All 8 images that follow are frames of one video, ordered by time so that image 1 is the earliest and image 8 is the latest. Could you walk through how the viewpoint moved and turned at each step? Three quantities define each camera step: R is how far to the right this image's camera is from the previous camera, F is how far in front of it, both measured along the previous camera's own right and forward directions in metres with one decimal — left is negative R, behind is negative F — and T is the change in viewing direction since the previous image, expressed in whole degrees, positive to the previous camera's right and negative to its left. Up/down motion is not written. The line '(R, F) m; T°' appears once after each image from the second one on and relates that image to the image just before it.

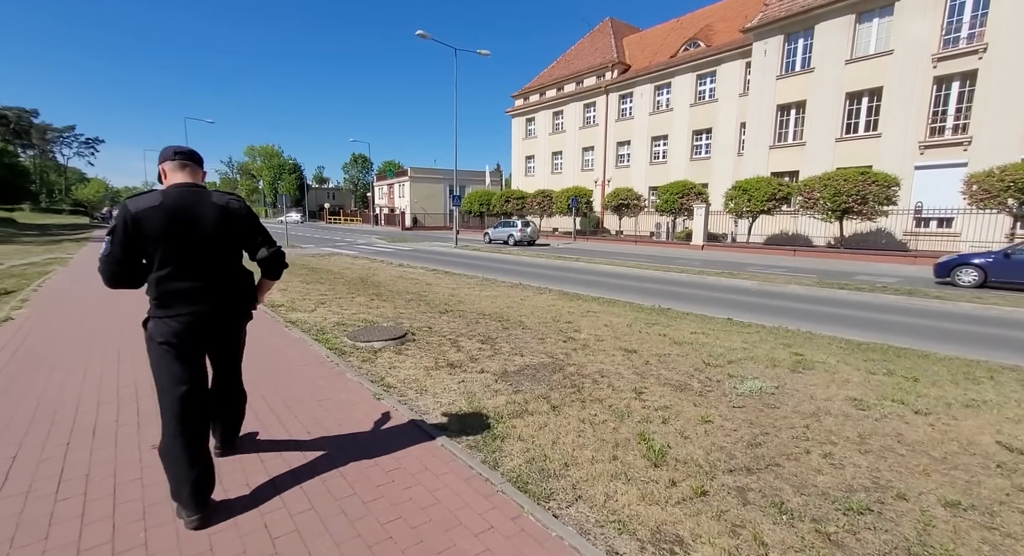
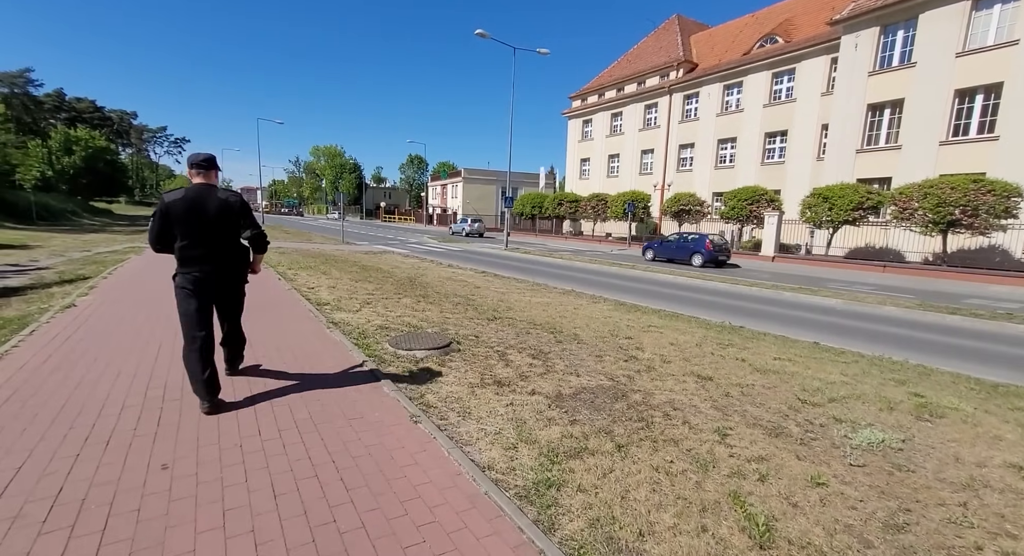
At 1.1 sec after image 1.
(-0.1, +0.6) m; -6°
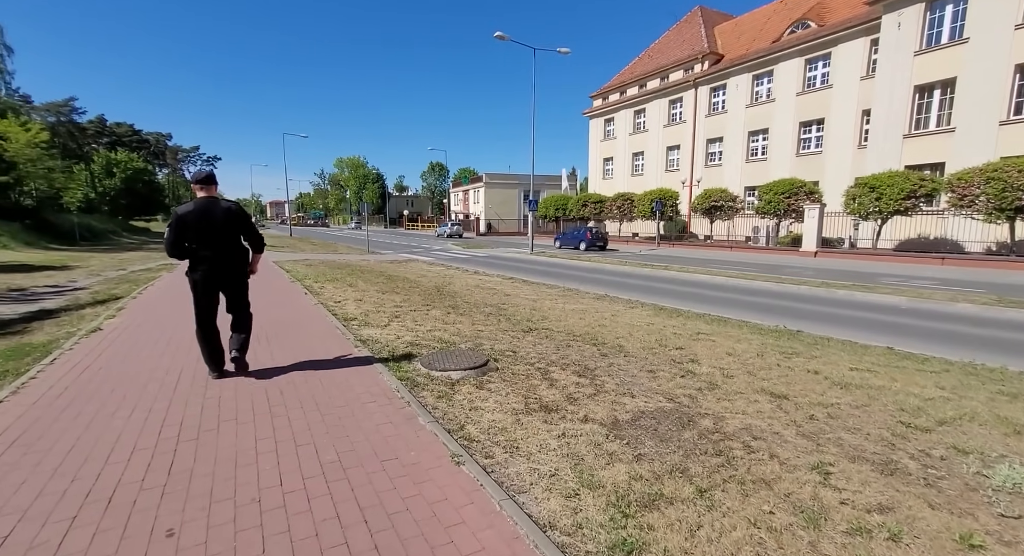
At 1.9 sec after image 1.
(-0.2, +0.5) m; -3°
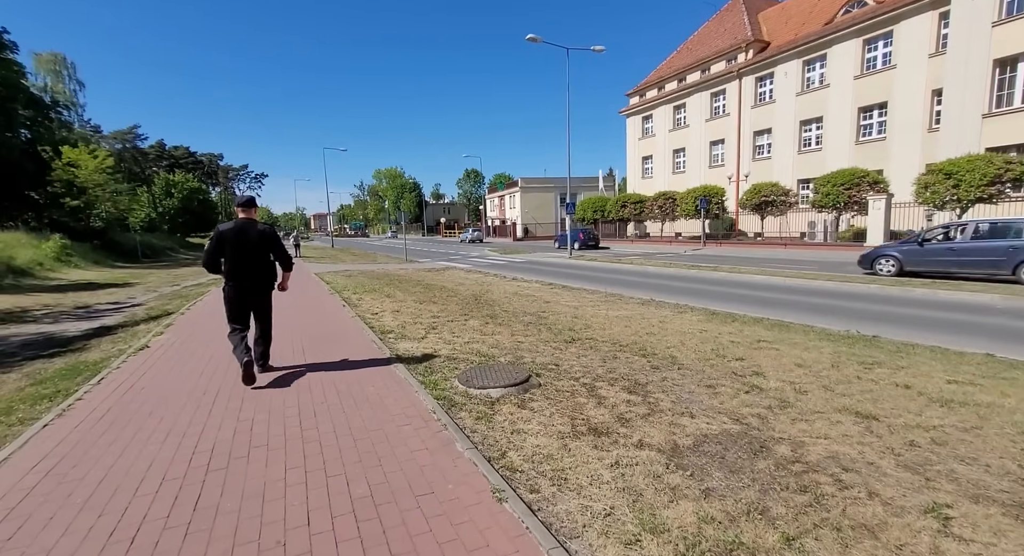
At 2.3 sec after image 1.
(0.0, +0.3) m; -4°
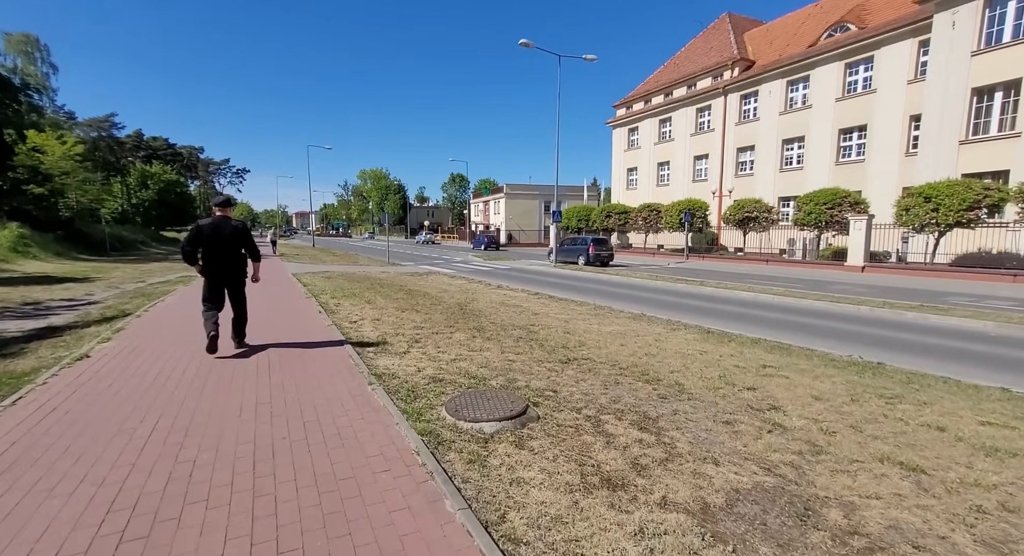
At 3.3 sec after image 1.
(-0.2, +0.5) m; +2°
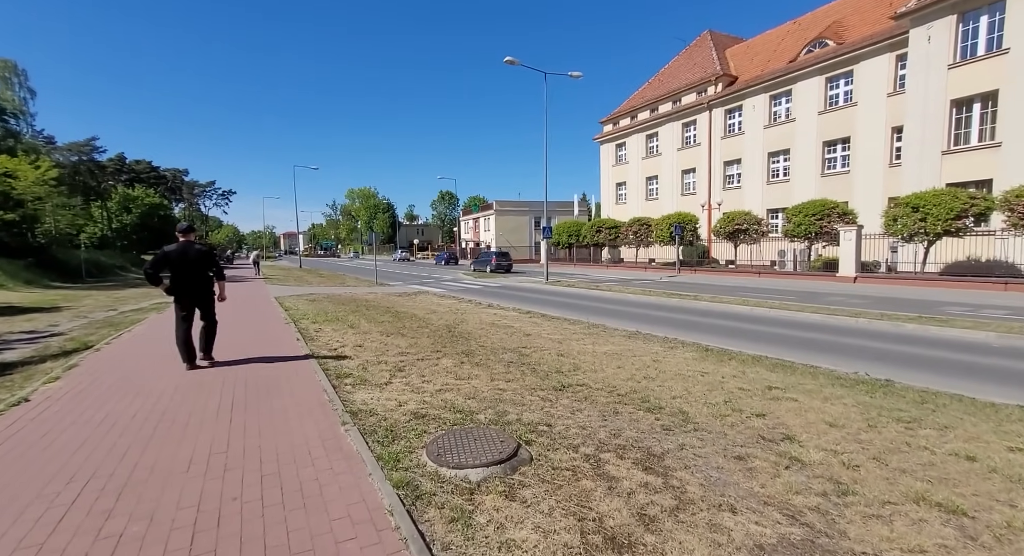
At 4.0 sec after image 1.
(0.0, +0.4) m; +1°
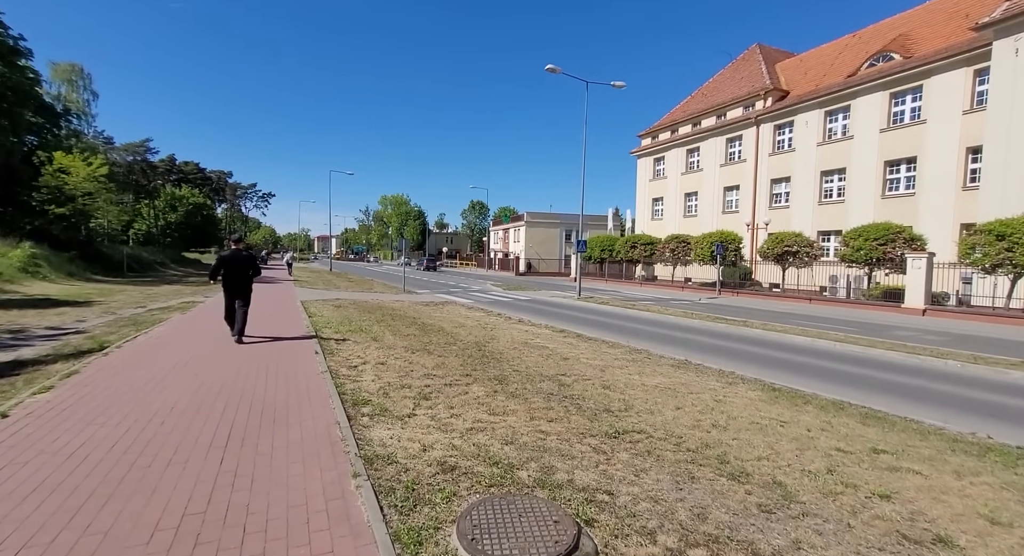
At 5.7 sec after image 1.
(-0.2, +0.9) m; -3°
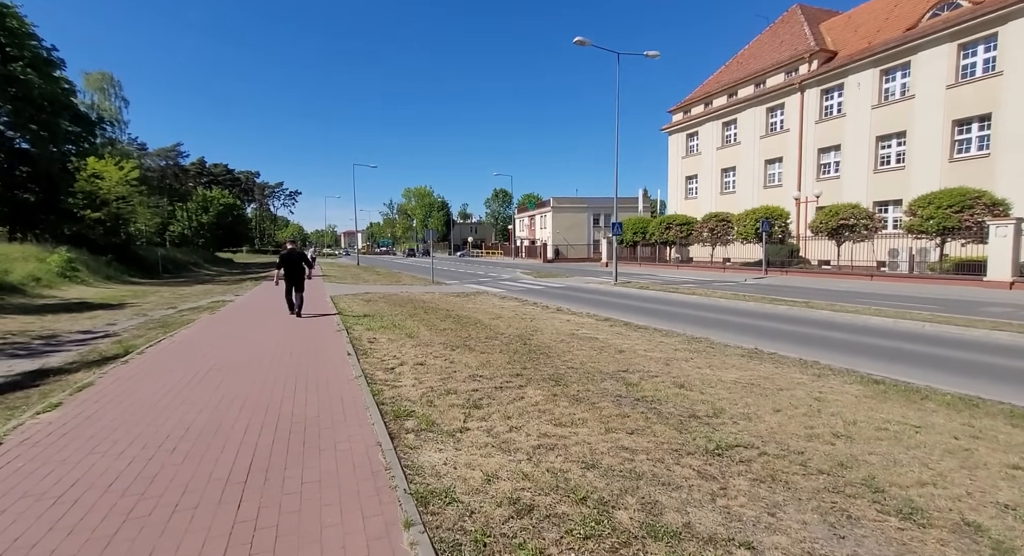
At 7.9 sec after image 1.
(-0.4, +0.9) m; -3°
